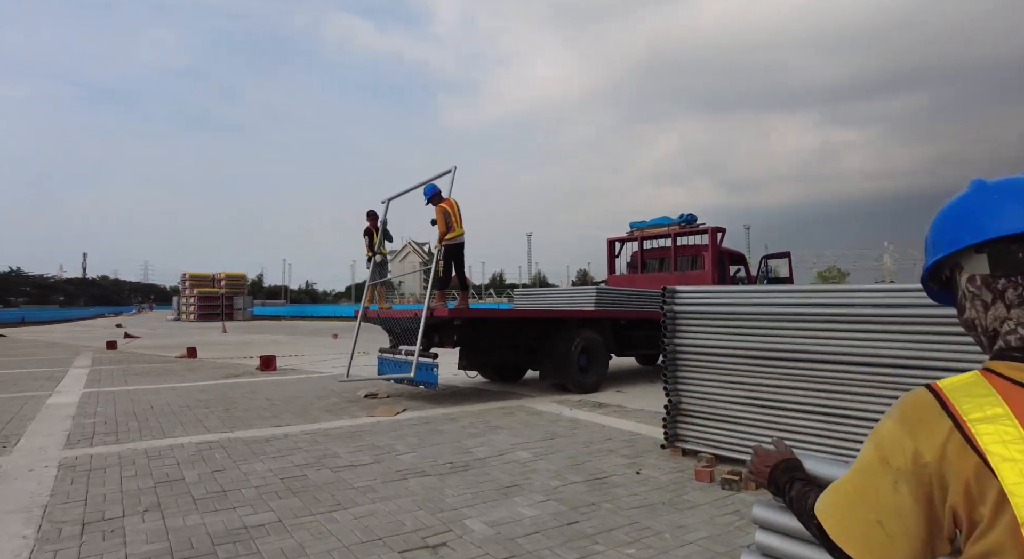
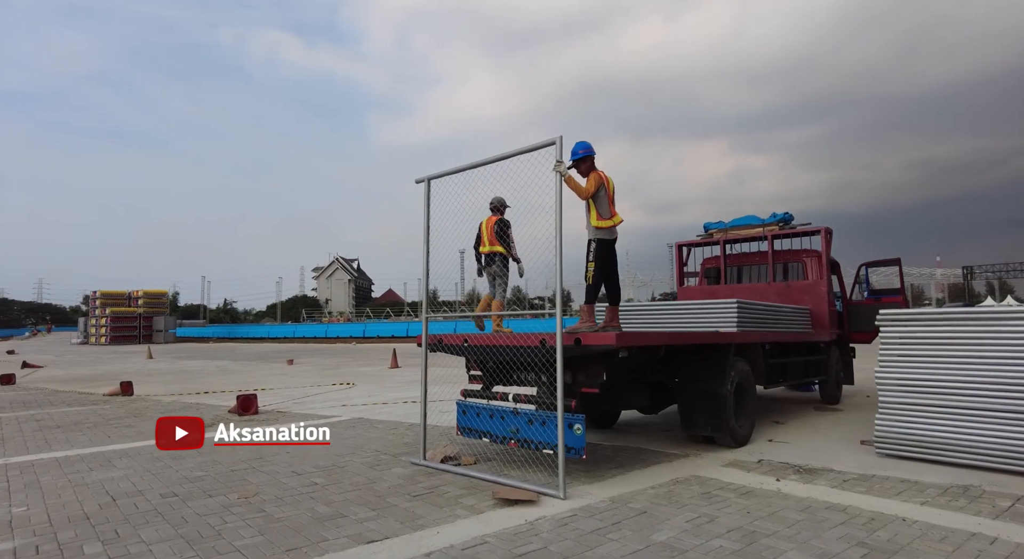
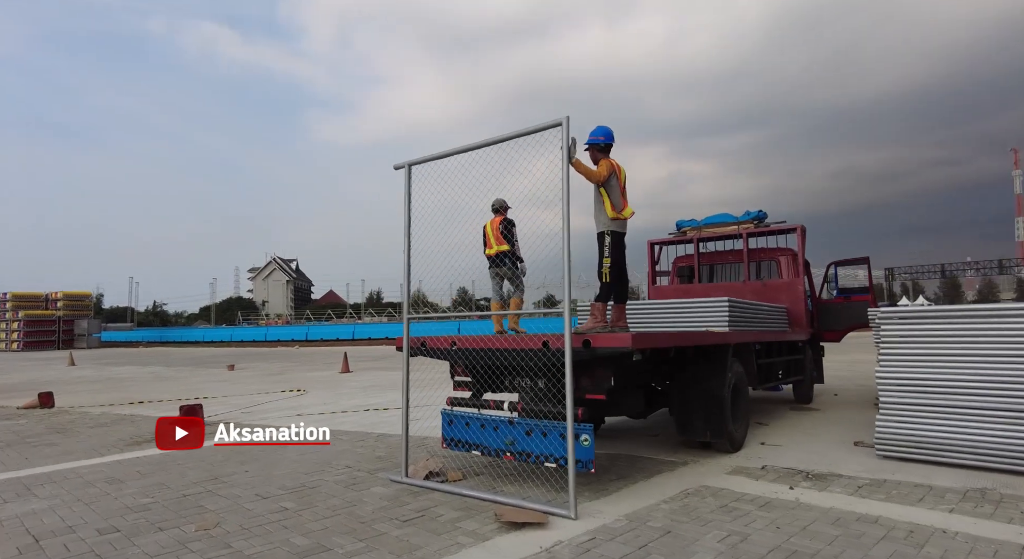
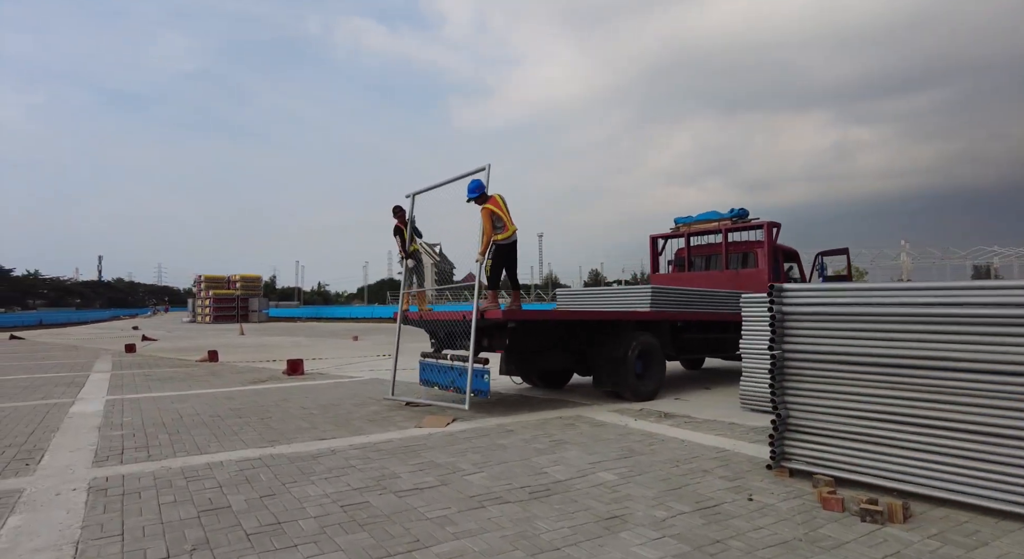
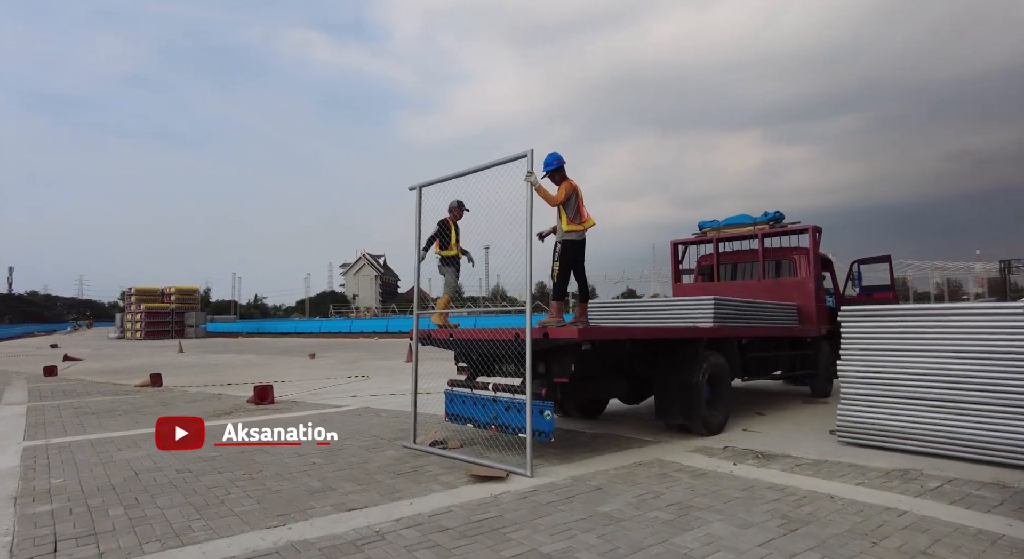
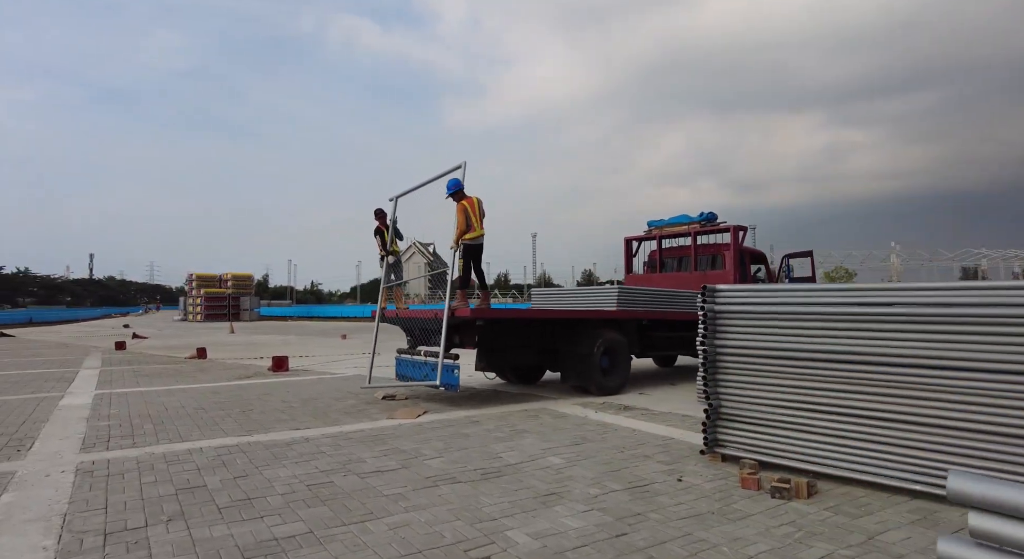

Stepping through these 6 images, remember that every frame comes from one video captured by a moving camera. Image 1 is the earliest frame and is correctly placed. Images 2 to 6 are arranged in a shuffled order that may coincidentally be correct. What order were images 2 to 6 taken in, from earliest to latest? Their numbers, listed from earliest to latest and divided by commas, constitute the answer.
6, 4, 5, 2, 3
